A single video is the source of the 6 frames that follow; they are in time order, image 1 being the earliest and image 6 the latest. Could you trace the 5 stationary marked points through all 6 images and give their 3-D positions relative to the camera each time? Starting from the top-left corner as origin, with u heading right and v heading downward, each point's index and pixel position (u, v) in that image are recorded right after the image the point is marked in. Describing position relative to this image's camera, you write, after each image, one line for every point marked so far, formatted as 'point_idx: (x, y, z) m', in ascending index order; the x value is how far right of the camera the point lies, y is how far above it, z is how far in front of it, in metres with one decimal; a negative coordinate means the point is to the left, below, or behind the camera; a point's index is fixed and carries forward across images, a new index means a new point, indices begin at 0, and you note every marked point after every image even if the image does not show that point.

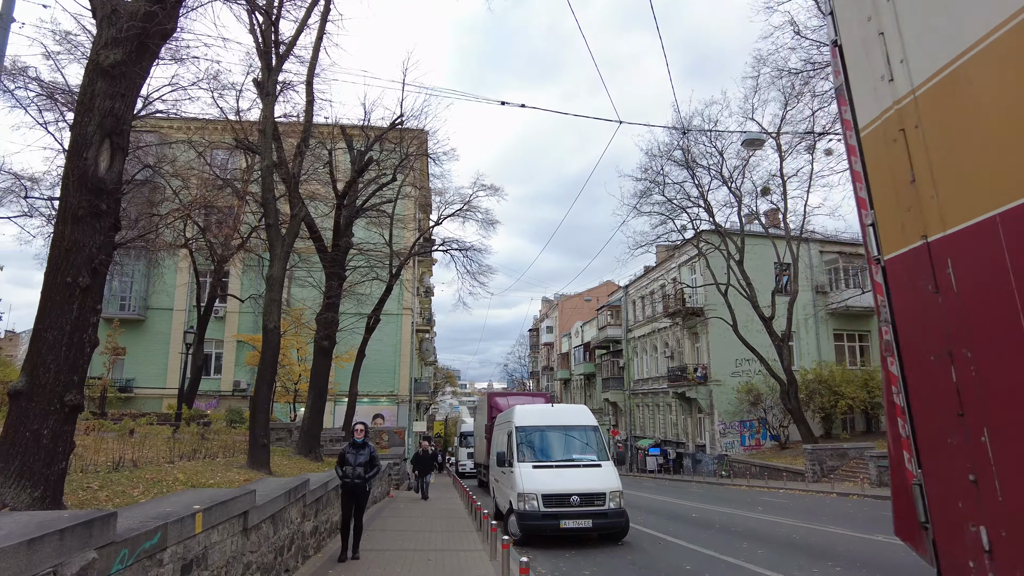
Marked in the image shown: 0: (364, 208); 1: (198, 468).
0: (-3.7, +2.0, +16.3) m
1: (-4.2, -2.4, +8.6) m
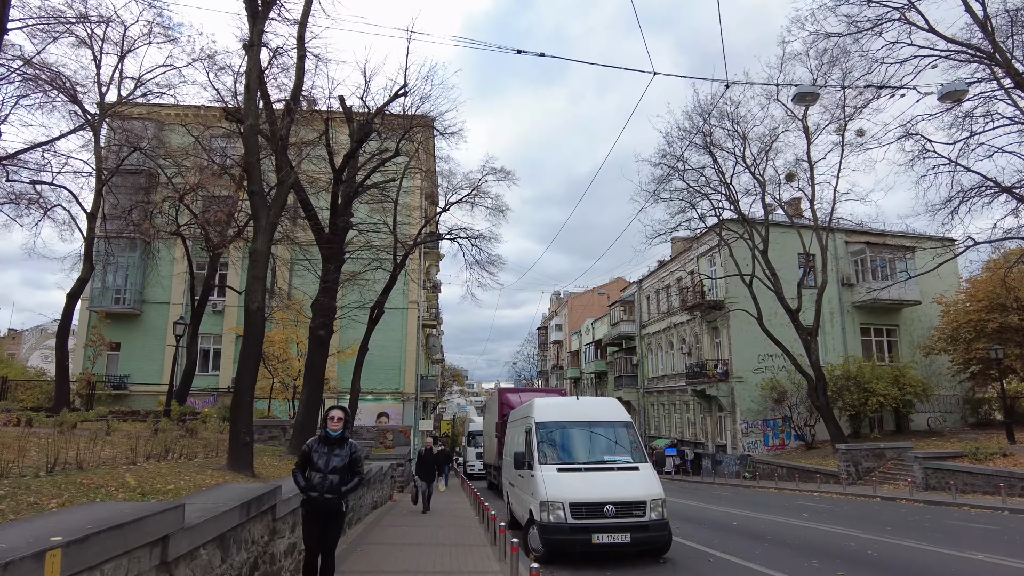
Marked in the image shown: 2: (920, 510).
0: (-3.4, +2.3, +15.0) m
1: (-4.0, -2.1, +7.3) m
2: (+8.1, -4.4, +12.7) m
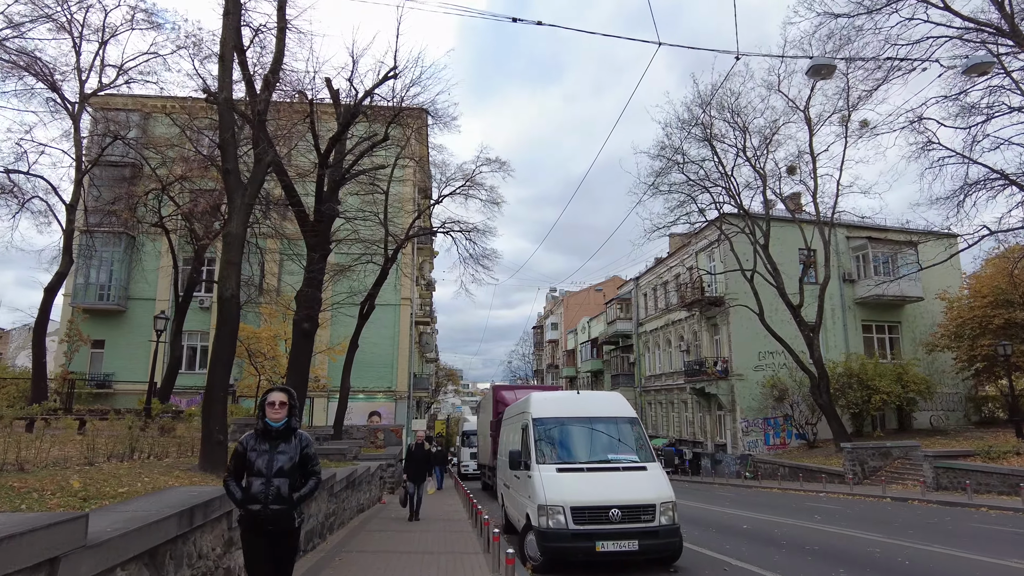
0: (-3.5, +2.5, +14.3) m
1: (-4.0, -1.9, +6.6) m
2: (+8.0, -4.2, +12.1) m
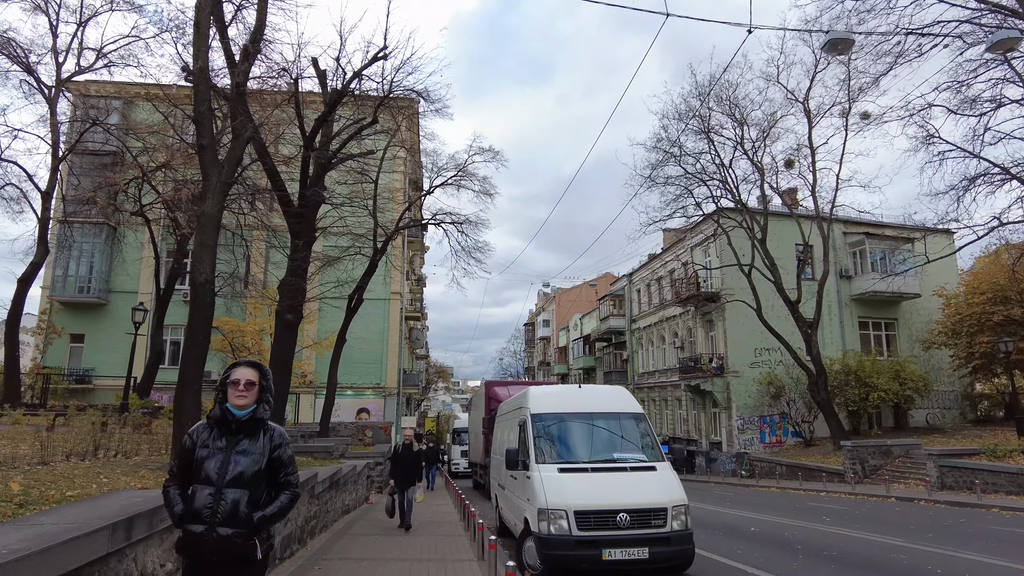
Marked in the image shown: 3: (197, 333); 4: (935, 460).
0: (-3.7, +2.7, +13.7) m
1: (-4.0, -1.7, +6.0) m
2: (+7.9, -4.1, +11.6) m
3: (-3.8, -0.6, +7.8) m
4: (+10.0, -4.1, +15.2) m
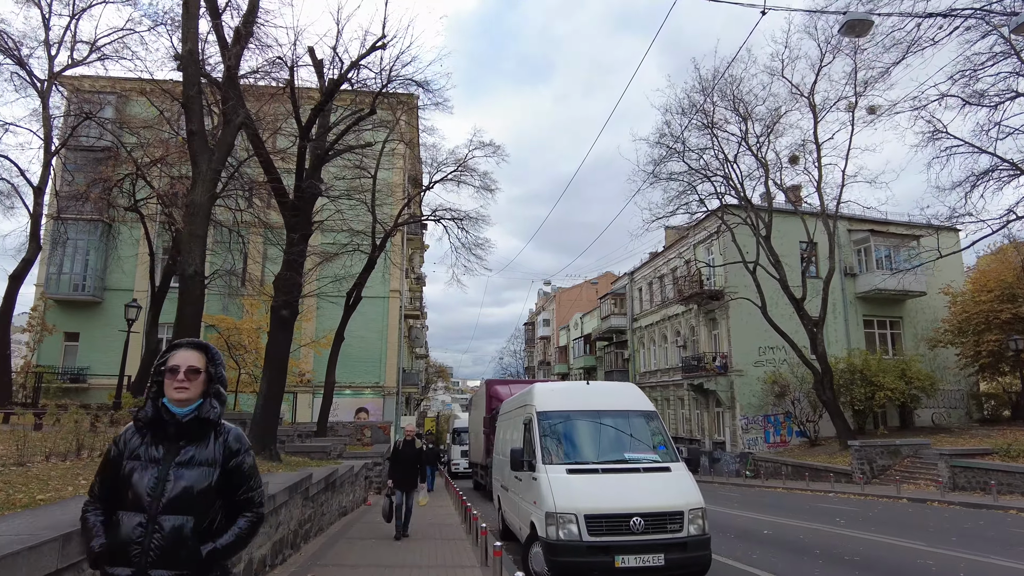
0: (-3.6, +2.8, +13.4) m
1: (-4.0, -1.6, +5.6) m
2: (+7.9, -4.0, +11.3) m
3: (-3.8, -0.5, +7.5) m
4: (+10.1, -4.0, +14.8) m
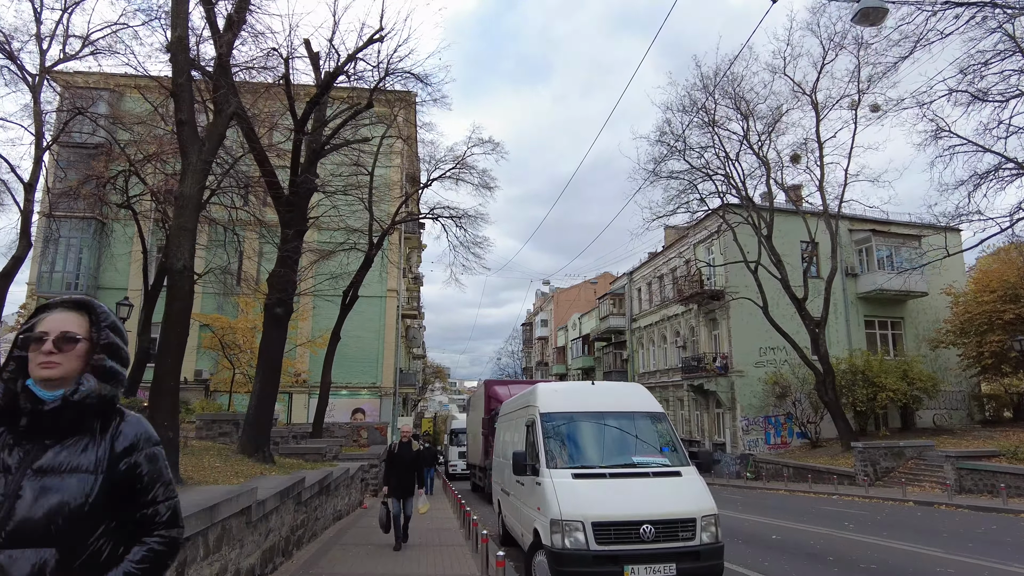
0: (-3.6, +2.9, +13.1) m
1: (-4.0, -1.6, +5.3) m
2: (+7.9, -4.0, +11.0) m
3: (-3.8, -0.4, +7.2) m
4: (+10.0, -3.9, +14.6) m
